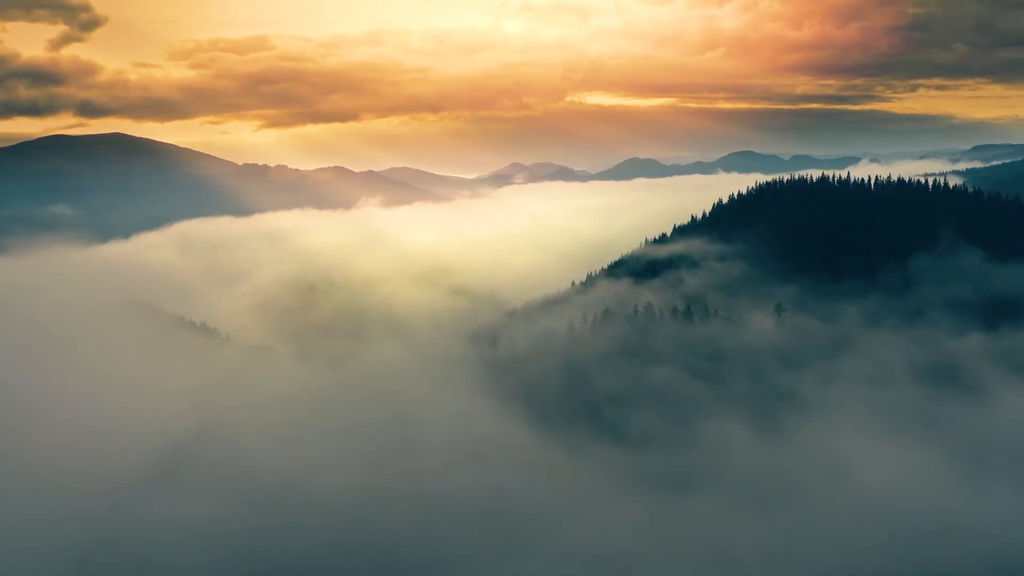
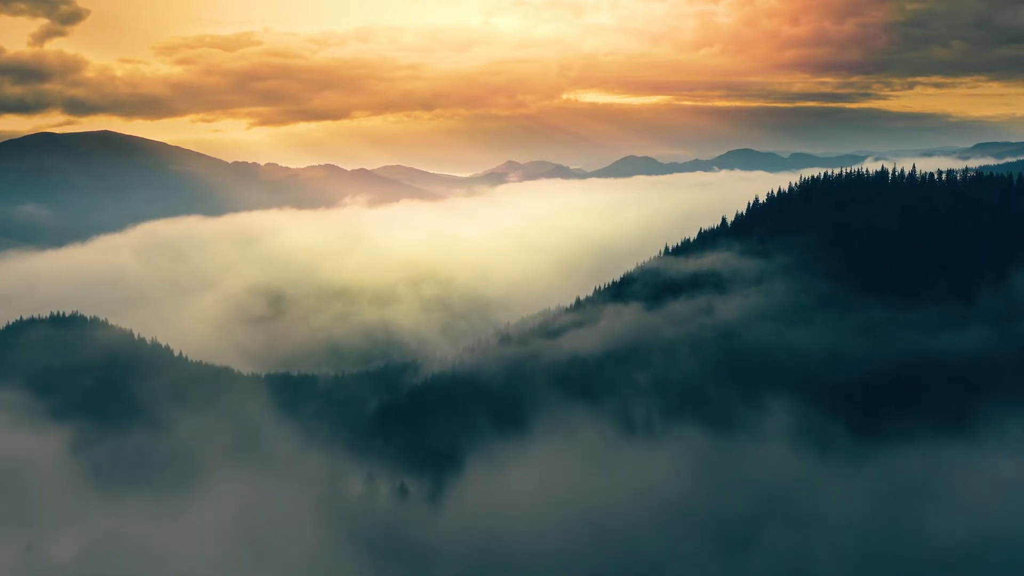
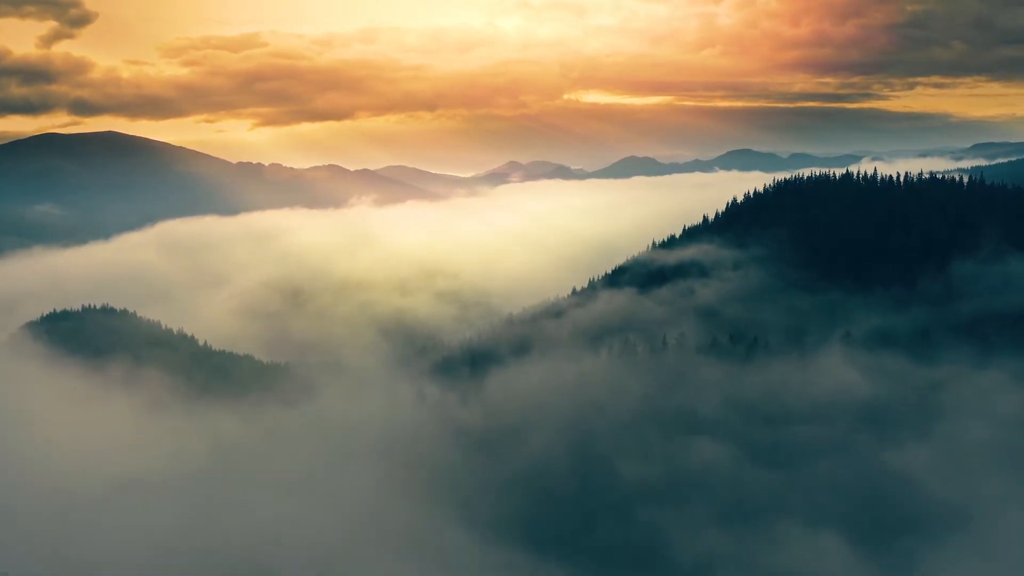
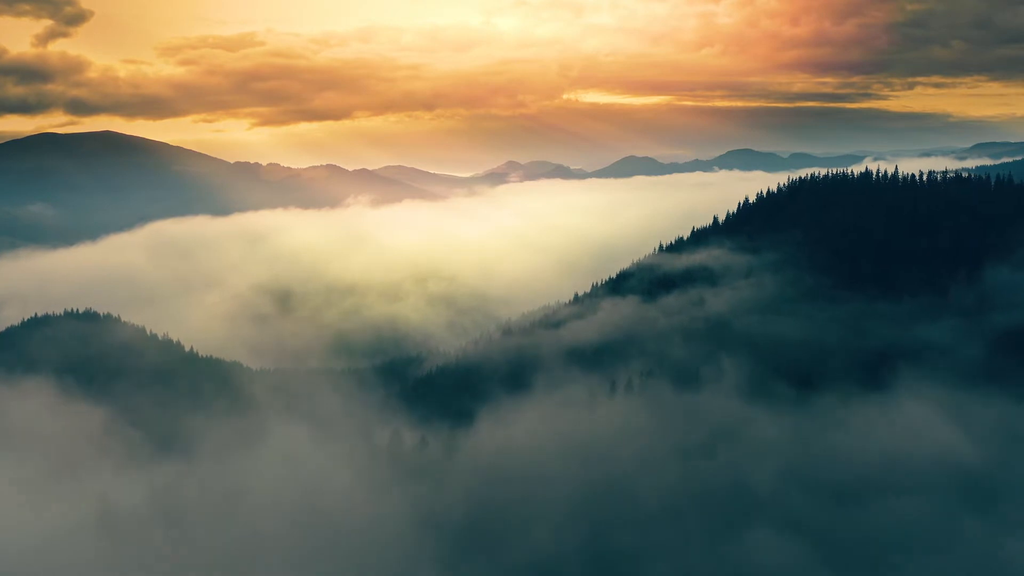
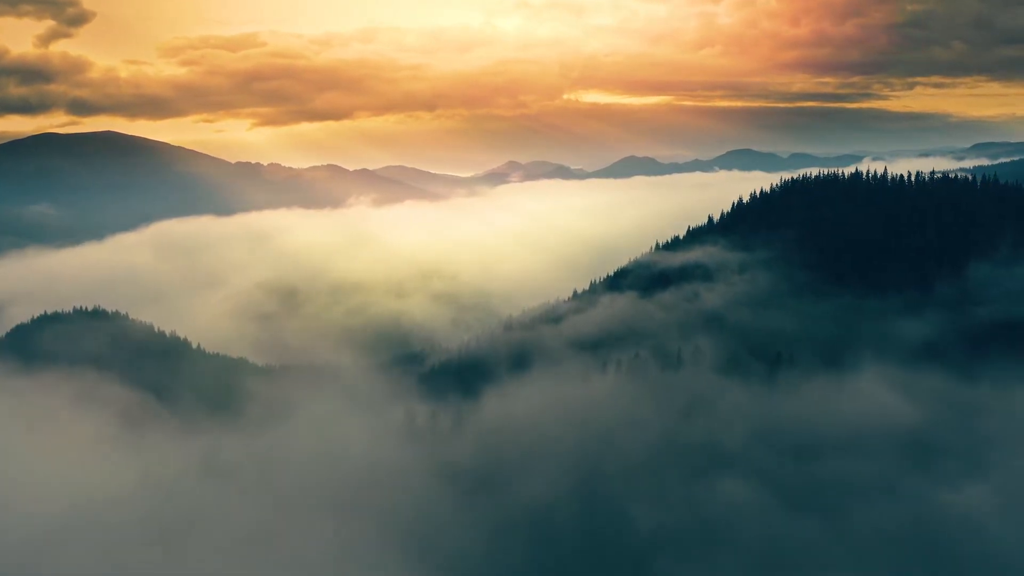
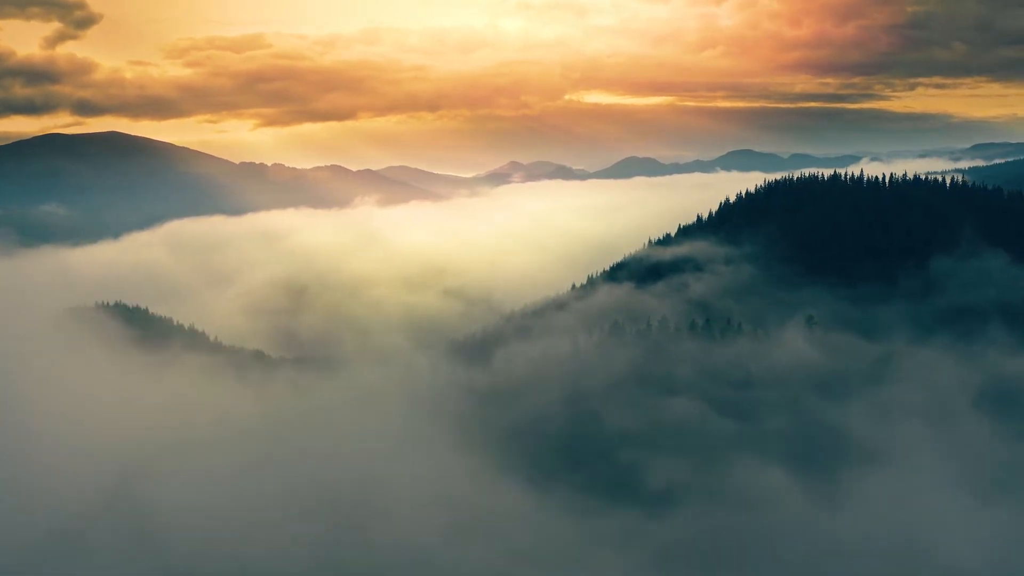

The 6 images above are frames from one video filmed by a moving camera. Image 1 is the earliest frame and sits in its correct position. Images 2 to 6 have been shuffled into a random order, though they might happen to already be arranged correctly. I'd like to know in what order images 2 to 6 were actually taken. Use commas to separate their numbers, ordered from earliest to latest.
6, 3, 5, 4, 2
